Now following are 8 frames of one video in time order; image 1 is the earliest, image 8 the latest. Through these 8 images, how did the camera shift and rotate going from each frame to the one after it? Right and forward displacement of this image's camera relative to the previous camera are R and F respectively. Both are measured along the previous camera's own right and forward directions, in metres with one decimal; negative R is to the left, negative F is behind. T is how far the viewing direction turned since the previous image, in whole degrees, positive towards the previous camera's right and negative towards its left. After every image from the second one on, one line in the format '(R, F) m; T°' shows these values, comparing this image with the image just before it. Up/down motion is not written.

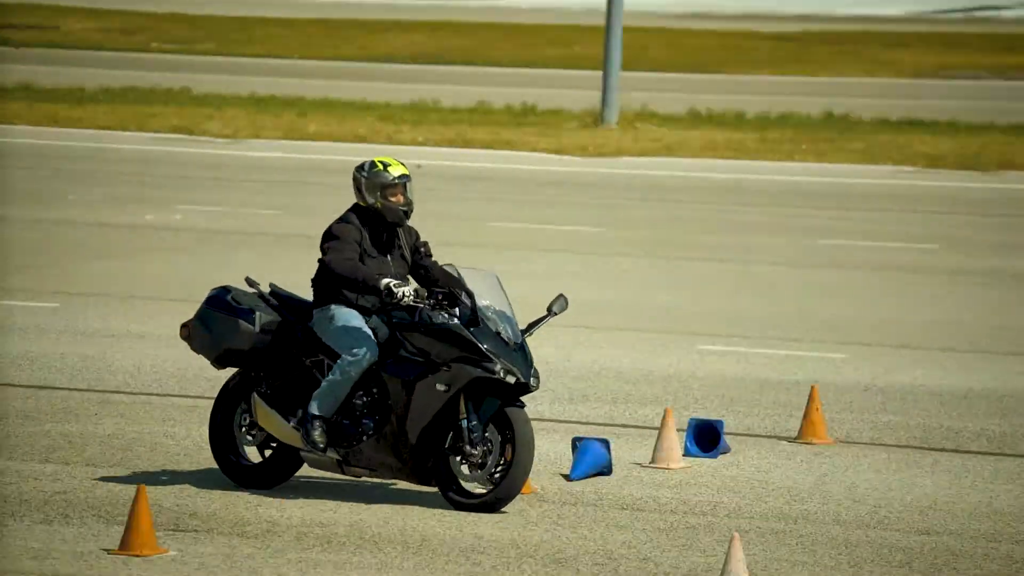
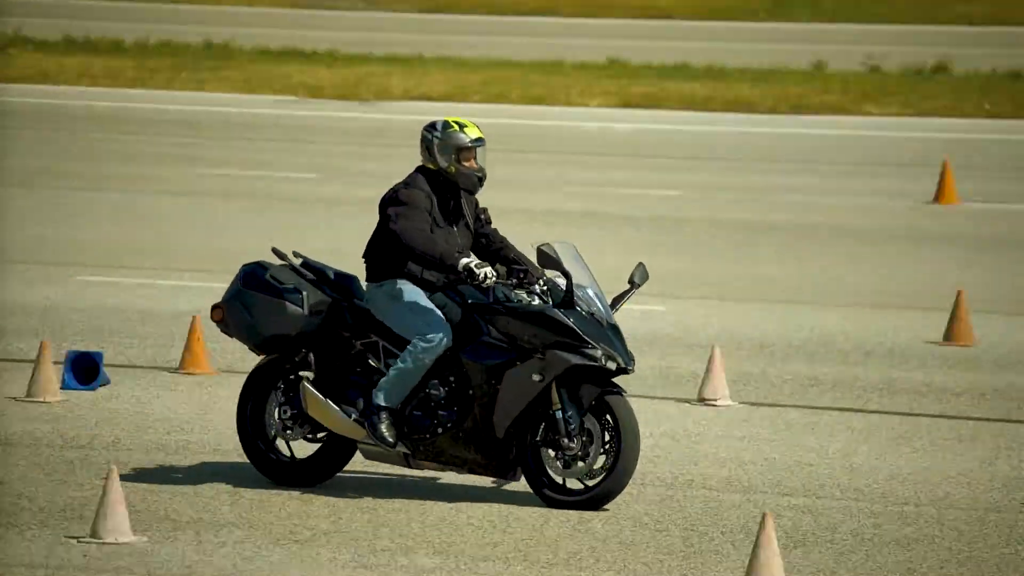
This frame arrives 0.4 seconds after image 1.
(-1.2, +0.7) m; +8°
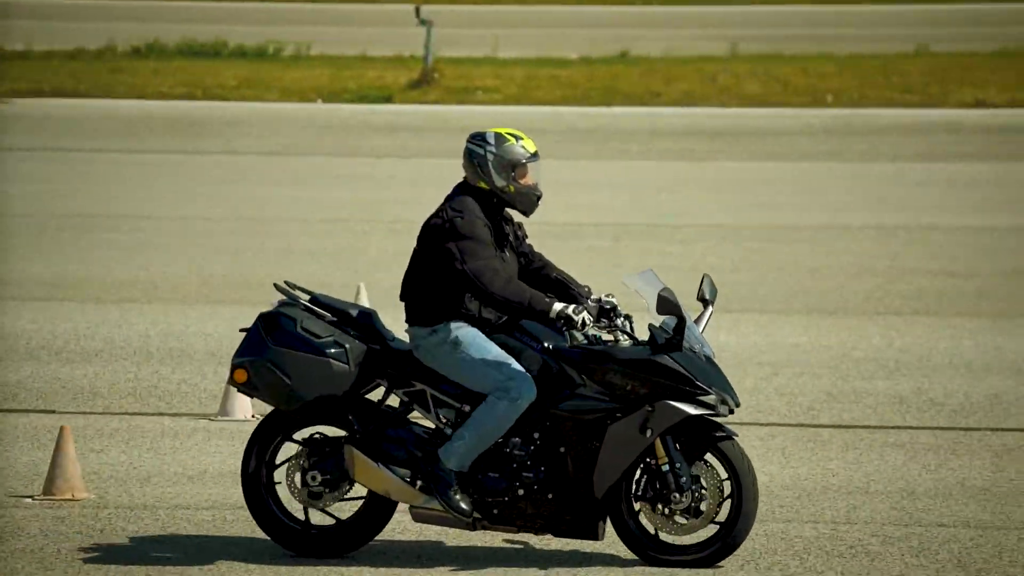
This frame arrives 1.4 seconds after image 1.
(-2.2, +1.1) m; +19°
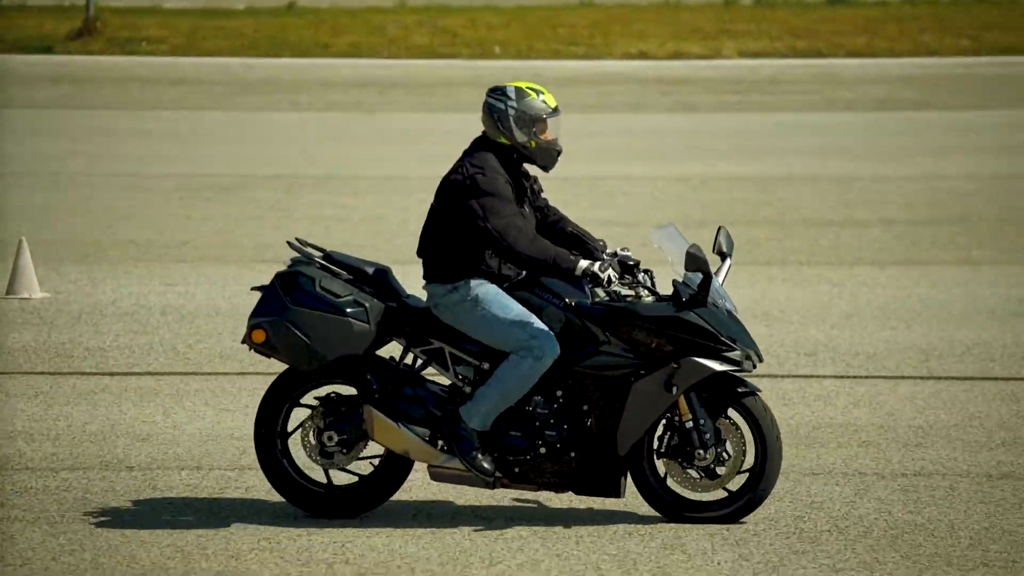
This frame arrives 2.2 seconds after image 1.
(-0.8, +0.1) m; +7°
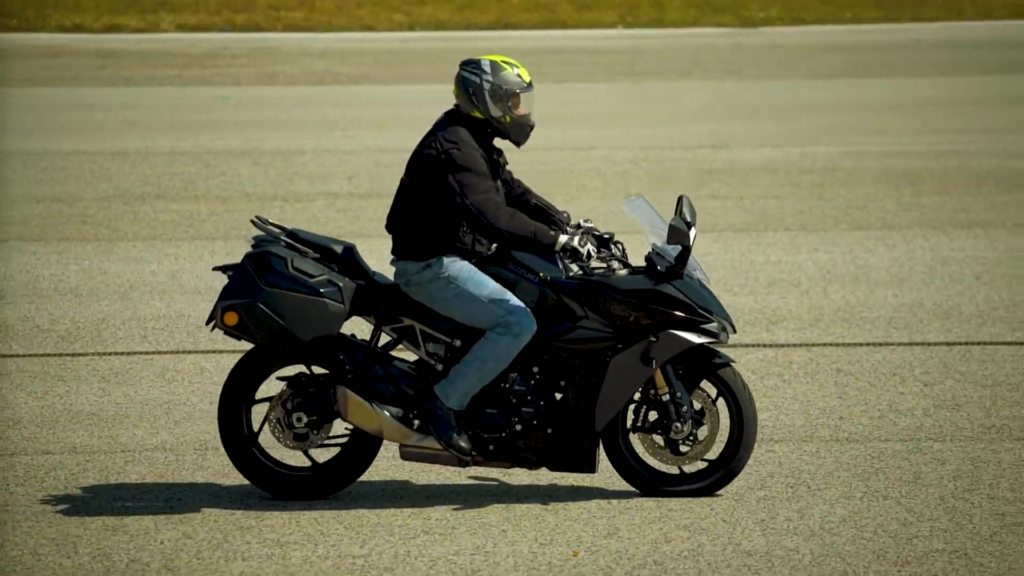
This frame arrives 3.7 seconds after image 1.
(-1.1, +0.2) m; +12°
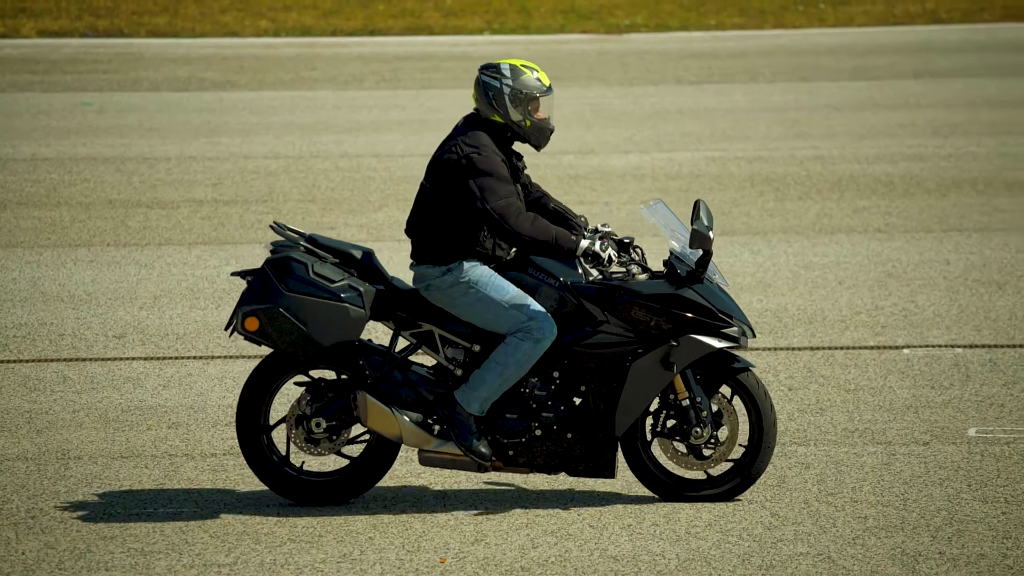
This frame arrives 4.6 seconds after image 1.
(-0.5, 0.0) m; +4°
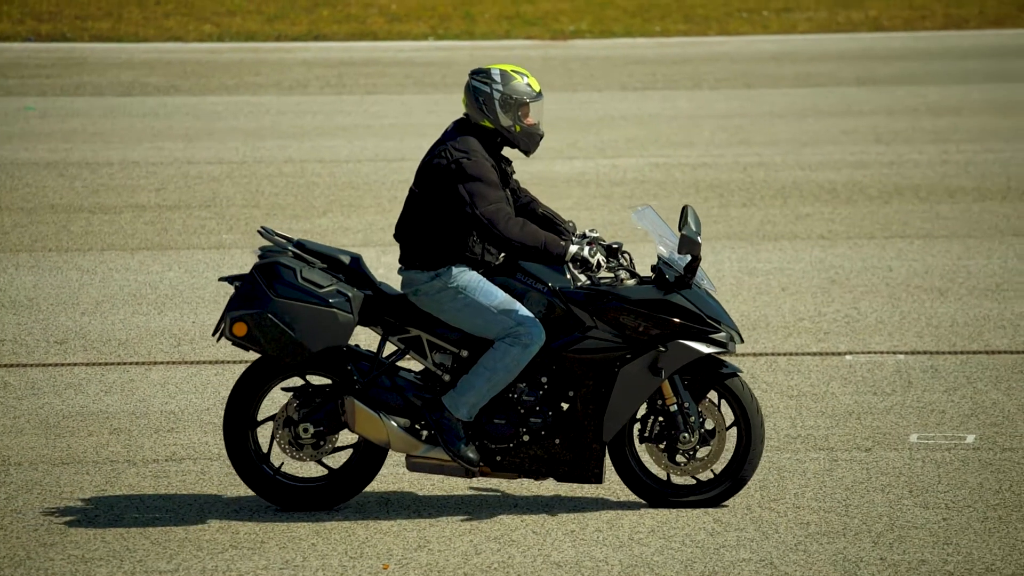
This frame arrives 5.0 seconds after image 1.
(-0.1, 0.0) m; +2°
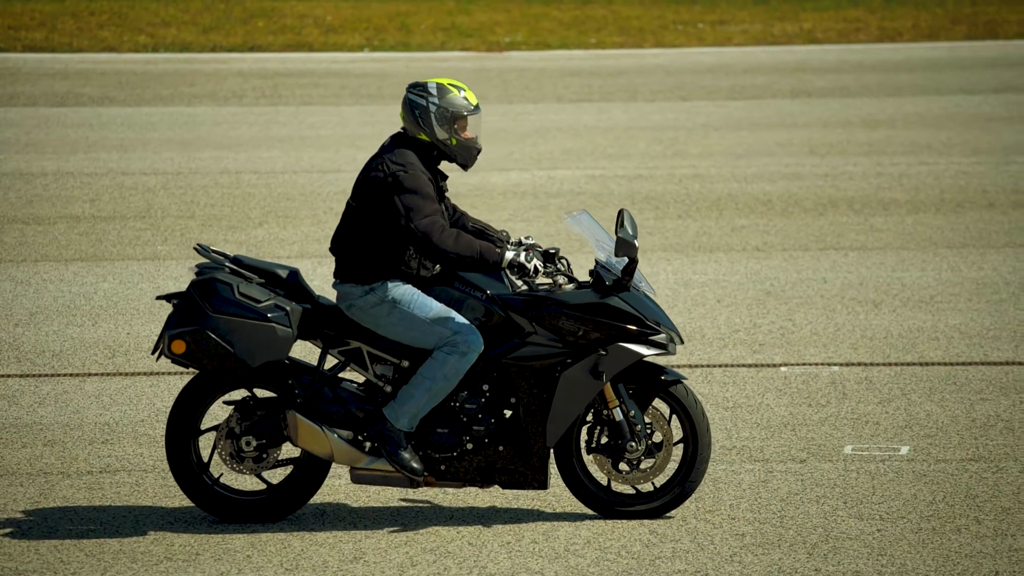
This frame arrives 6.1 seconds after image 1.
(0.0, 0.0) m; +2°
